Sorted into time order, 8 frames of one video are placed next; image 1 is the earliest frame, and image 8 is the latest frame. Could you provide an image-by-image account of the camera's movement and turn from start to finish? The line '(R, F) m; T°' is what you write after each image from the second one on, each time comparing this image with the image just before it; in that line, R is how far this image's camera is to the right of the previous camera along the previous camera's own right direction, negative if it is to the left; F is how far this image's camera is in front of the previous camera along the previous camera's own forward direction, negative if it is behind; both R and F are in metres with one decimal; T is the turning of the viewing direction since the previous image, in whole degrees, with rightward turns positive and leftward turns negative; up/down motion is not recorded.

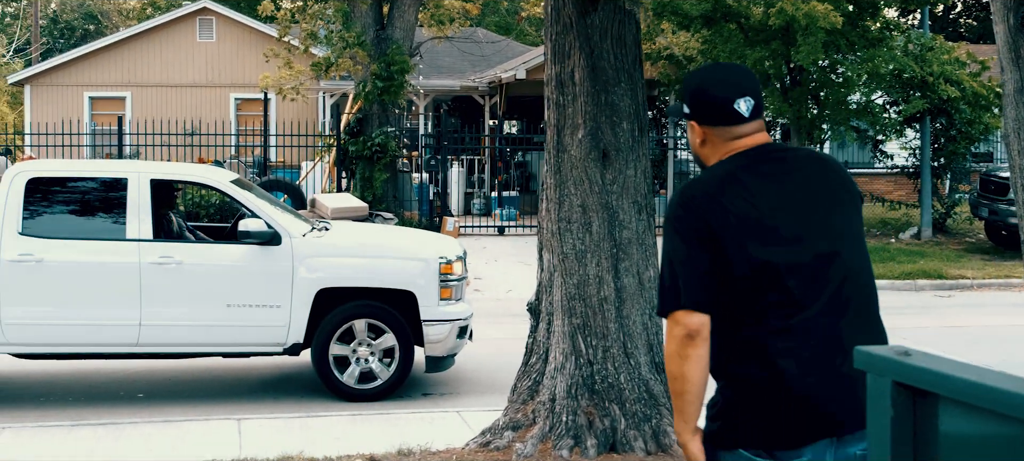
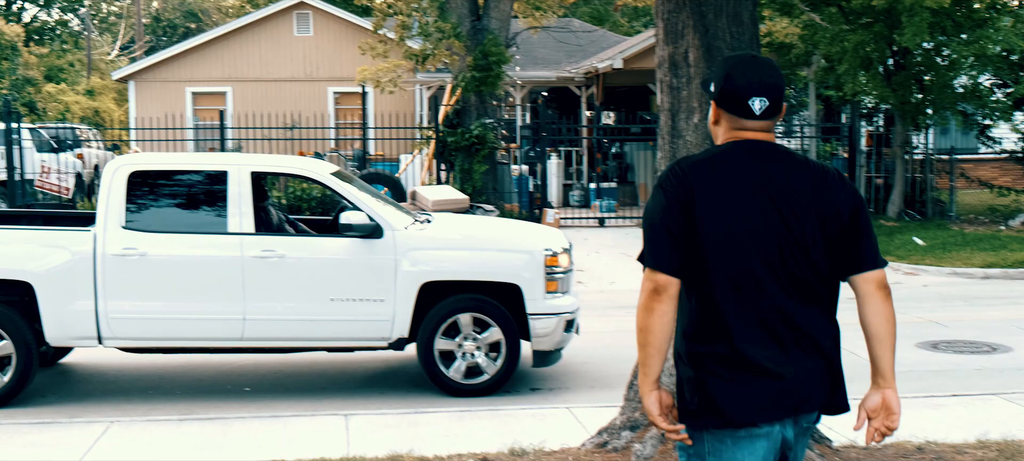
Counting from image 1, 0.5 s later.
(-0.1, +0.2) m; -4°
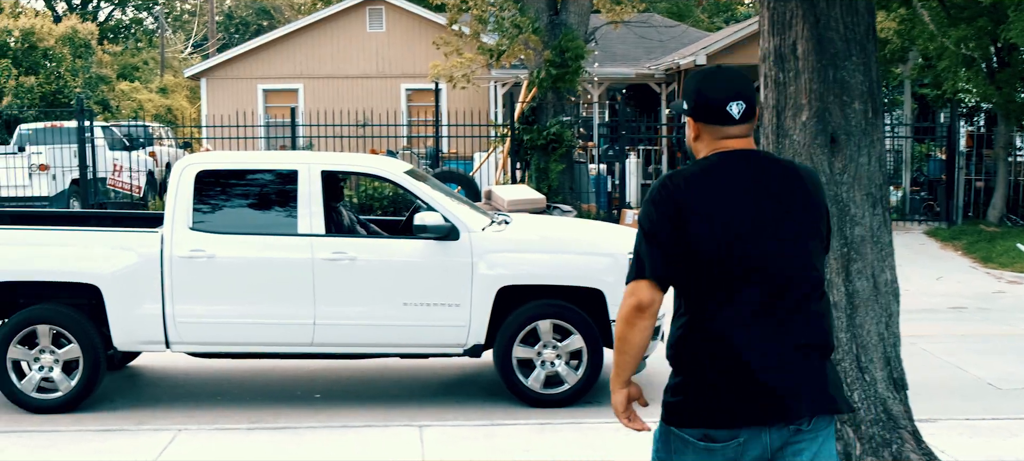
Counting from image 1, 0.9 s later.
(-0.1, +0.4) m; -3°
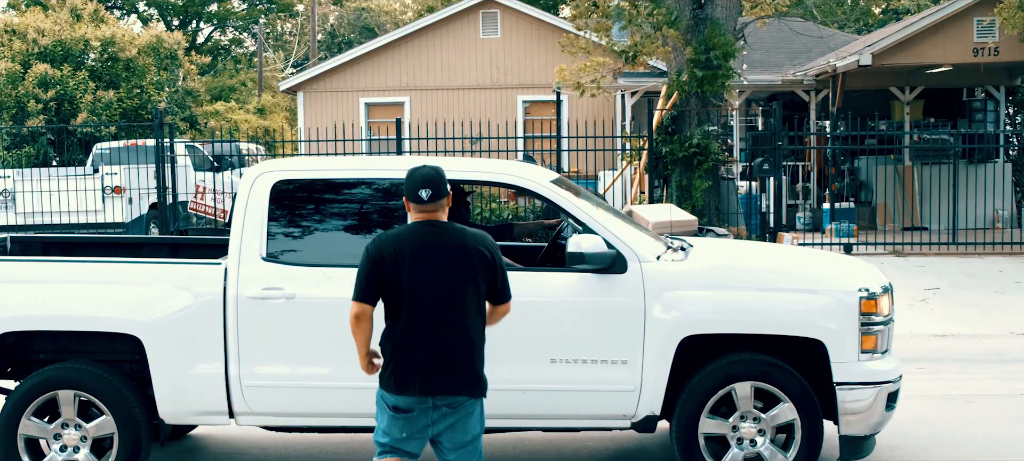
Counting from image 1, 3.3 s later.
(-0.3, +1.8) m; -5°
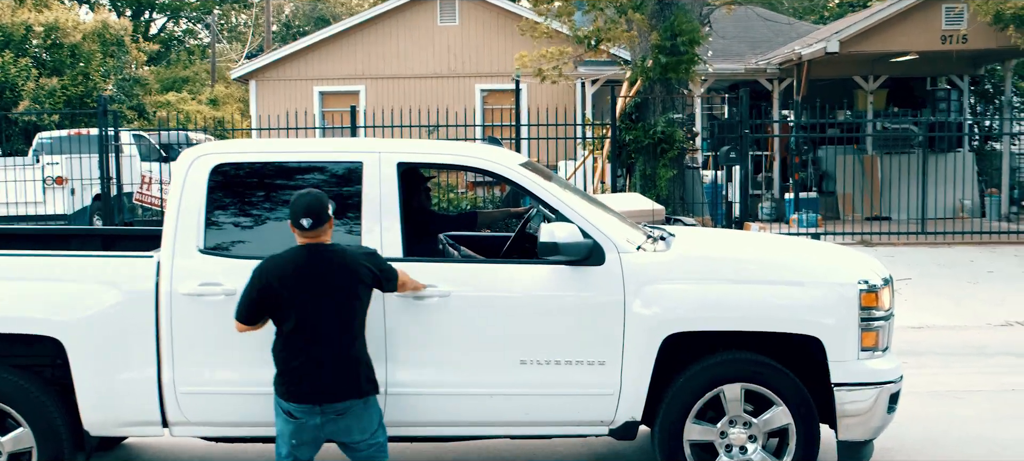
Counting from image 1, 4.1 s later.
(0.0, +0.5) m; +2°
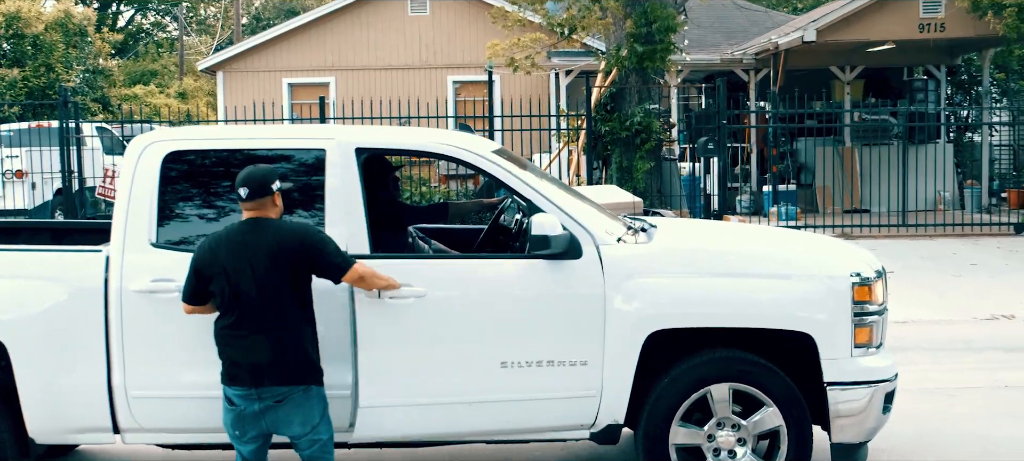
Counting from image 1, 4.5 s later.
(0.0, +0.3) m; +1°
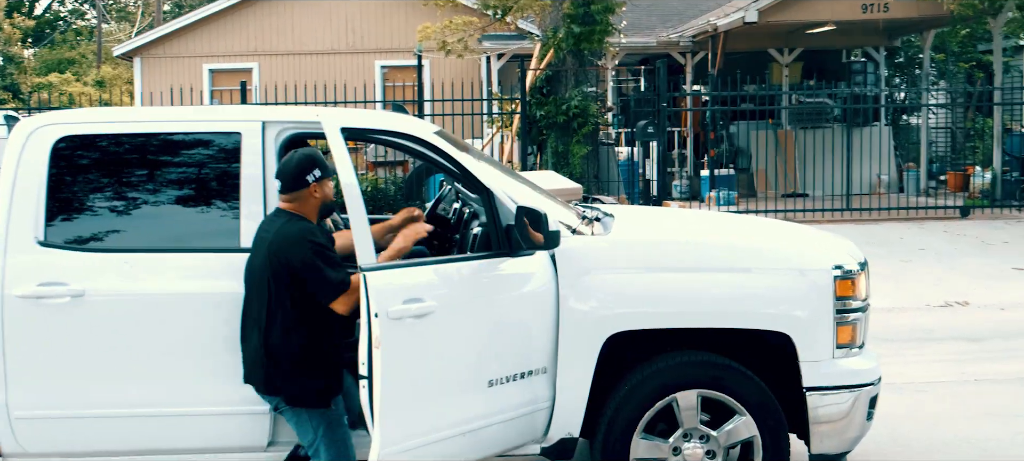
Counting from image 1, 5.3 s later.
(0.0, +0.5) m; +3°
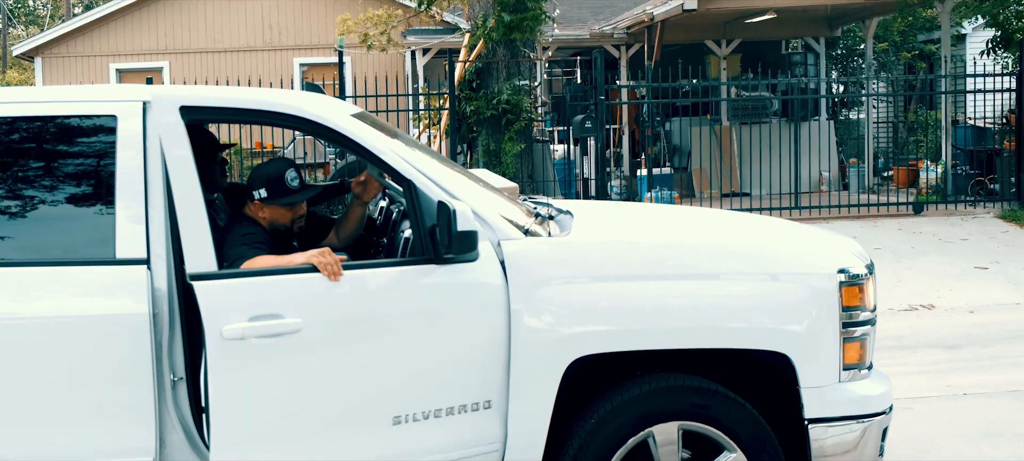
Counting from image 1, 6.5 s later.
(0.0, +0.7) m; +3°
